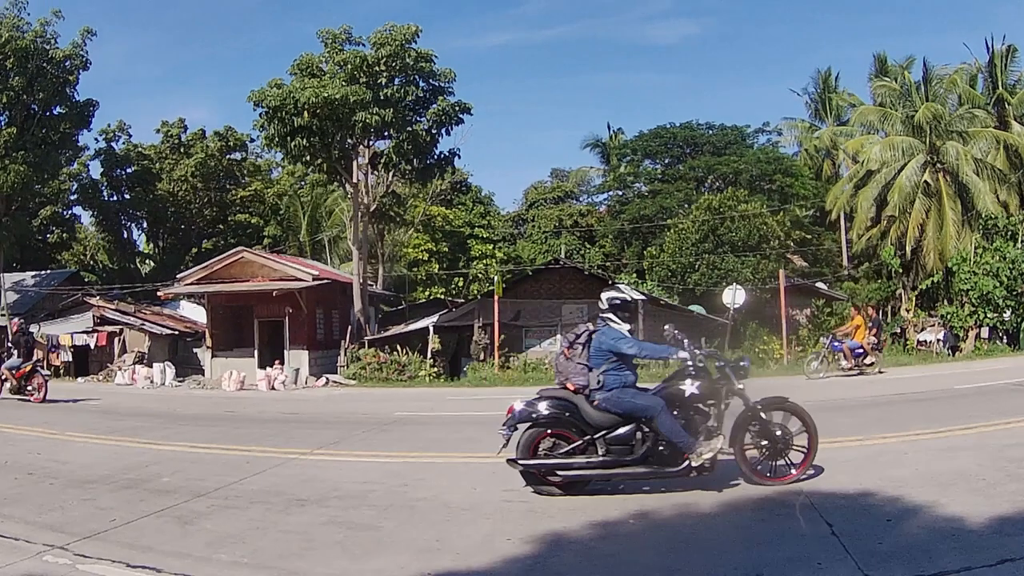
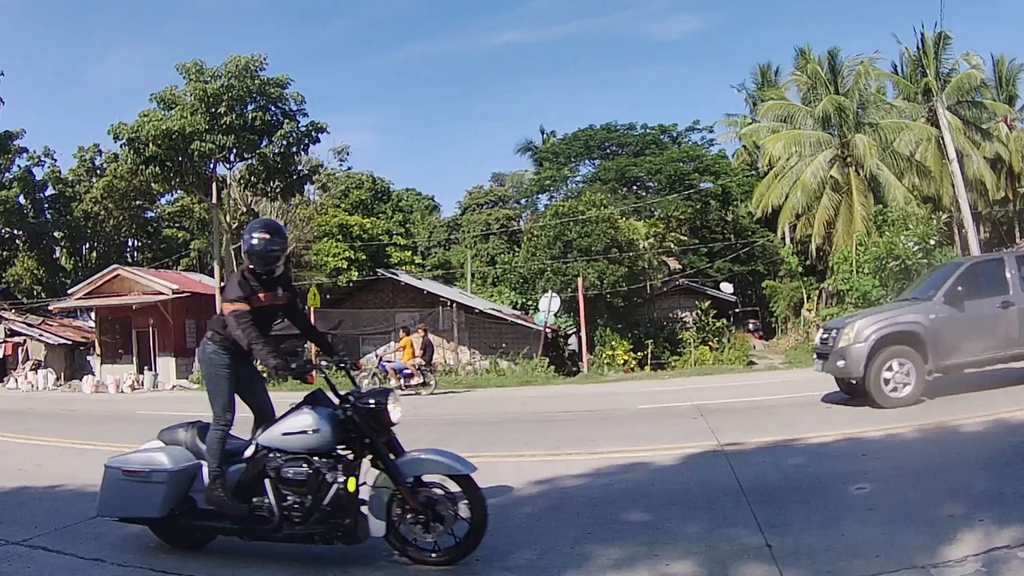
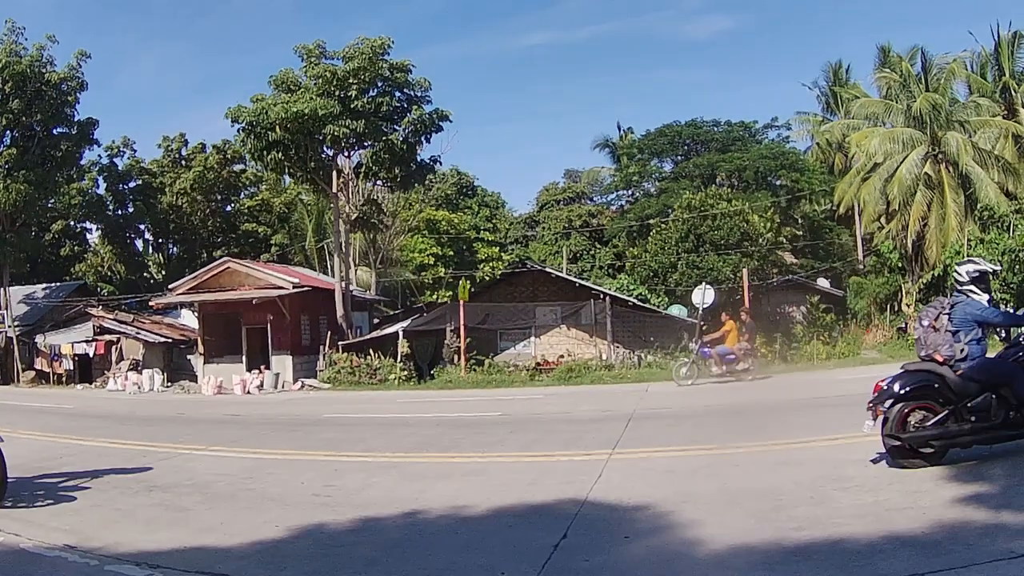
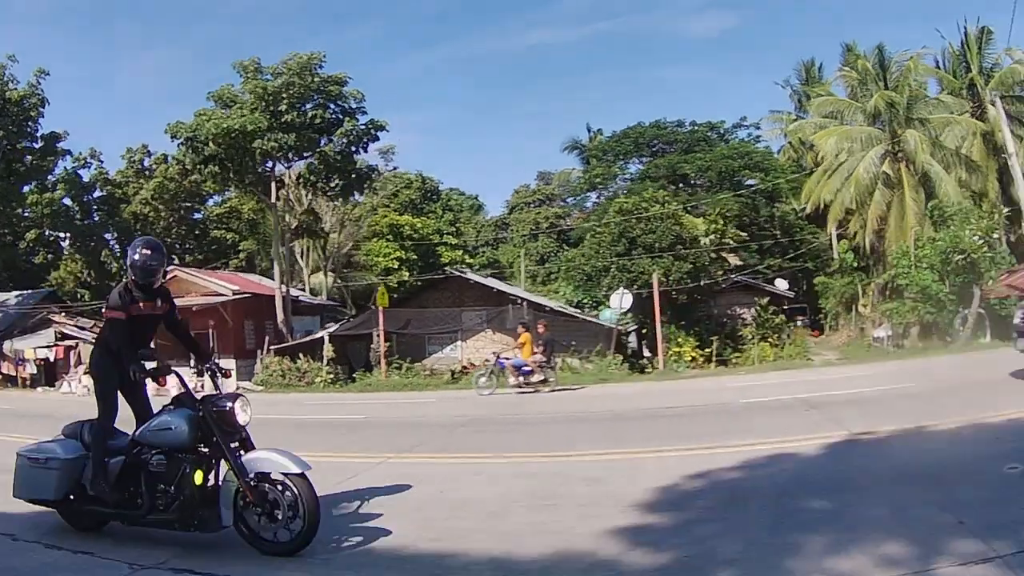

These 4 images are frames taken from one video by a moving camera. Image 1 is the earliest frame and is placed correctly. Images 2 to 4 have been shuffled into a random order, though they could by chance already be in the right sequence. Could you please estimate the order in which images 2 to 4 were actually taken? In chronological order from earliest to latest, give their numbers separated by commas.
3, 4, 2
